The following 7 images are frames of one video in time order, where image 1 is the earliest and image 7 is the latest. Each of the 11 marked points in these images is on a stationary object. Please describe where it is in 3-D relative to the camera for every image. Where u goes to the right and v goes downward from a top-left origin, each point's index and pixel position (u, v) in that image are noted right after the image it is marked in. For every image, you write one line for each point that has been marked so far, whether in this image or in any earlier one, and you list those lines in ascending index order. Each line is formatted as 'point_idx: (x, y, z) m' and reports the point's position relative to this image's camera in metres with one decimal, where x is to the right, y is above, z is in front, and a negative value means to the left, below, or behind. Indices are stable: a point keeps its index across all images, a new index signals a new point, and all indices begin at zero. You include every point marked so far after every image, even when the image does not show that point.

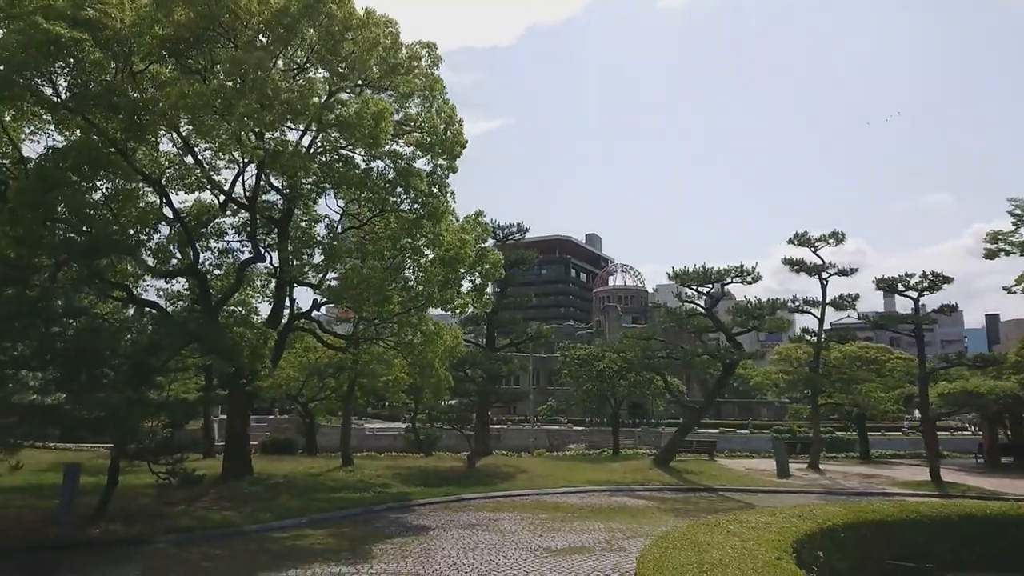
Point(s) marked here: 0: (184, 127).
0: (-6.3, +3.1, +14.7) m
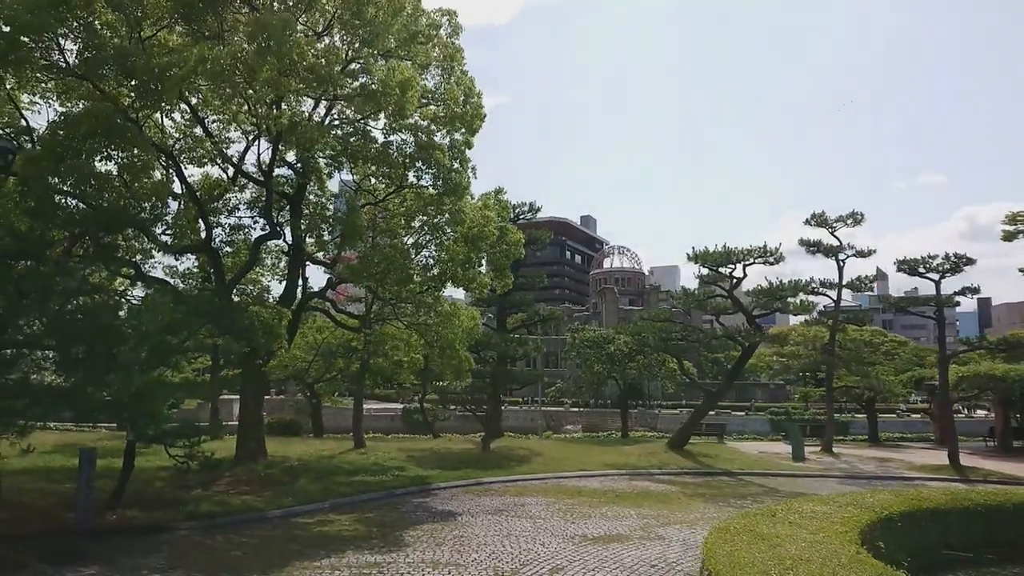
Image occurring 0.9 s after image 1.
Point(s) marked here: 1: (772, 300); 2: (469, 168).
0: (-5.9, +3.5, +14.1) m
1: (+7.1, -0.3, +20.2) m
2: (-0.8, +2.4, +15.0) m
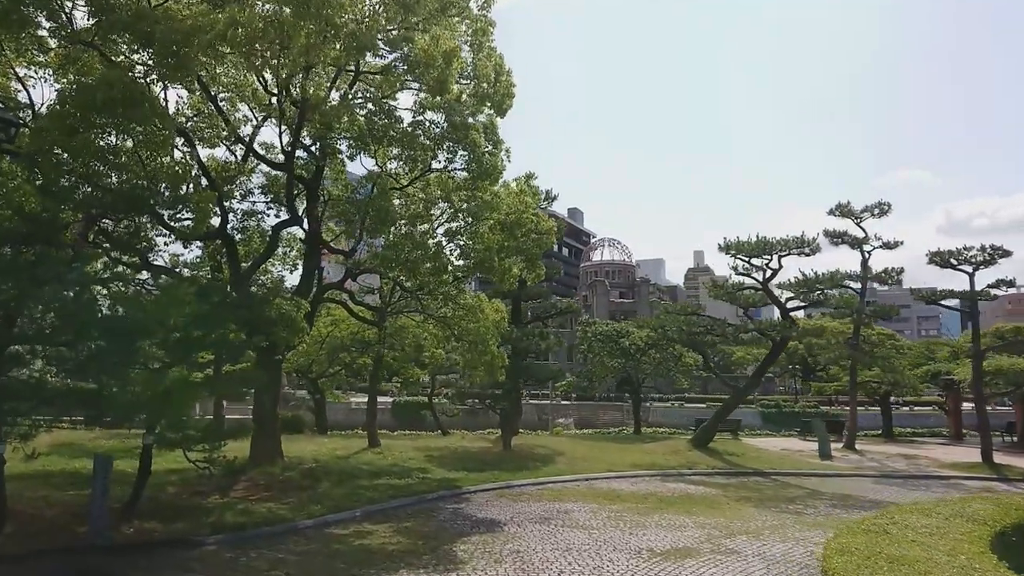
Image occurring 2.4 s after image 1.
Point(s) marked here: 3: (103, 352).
0: (-5.2, +3.7, +13.0) m
1: (+7.7, -0.1, +19.4) m
2: (-0.1, +2.6, +14.1) m
3: (-4.4, -0.7, +8.2) m
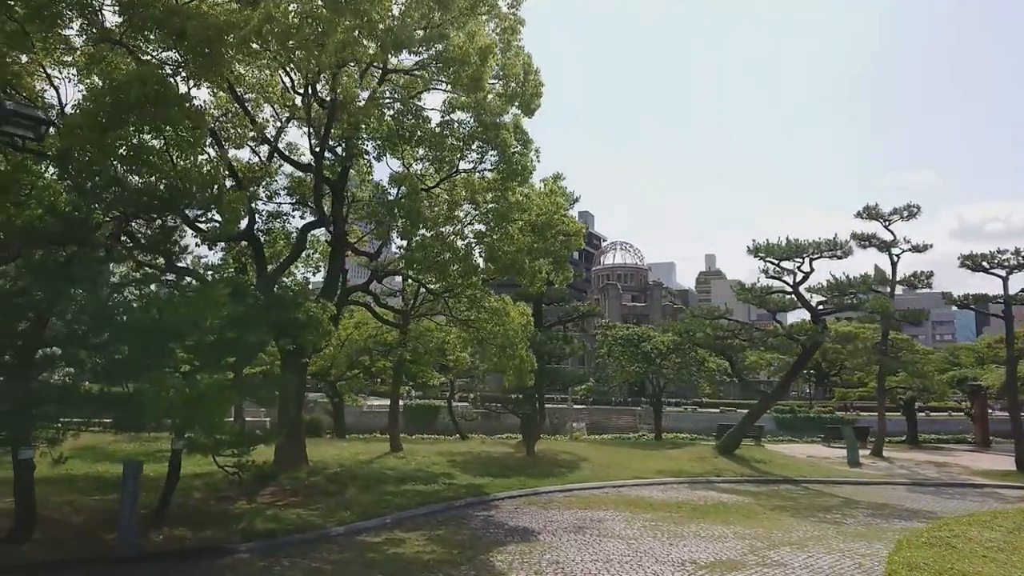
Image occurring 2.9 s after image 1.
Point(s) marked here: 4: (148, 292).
0: (-4.6, +3.7, +12.8) m
1: (+8.3, -0.2, +19.0) m
2: (+0.4, +2.5, +13.8) m
3: (-4.0, -0.7, +8.0) m
4: (-4.1, 0.0, +8.5) m
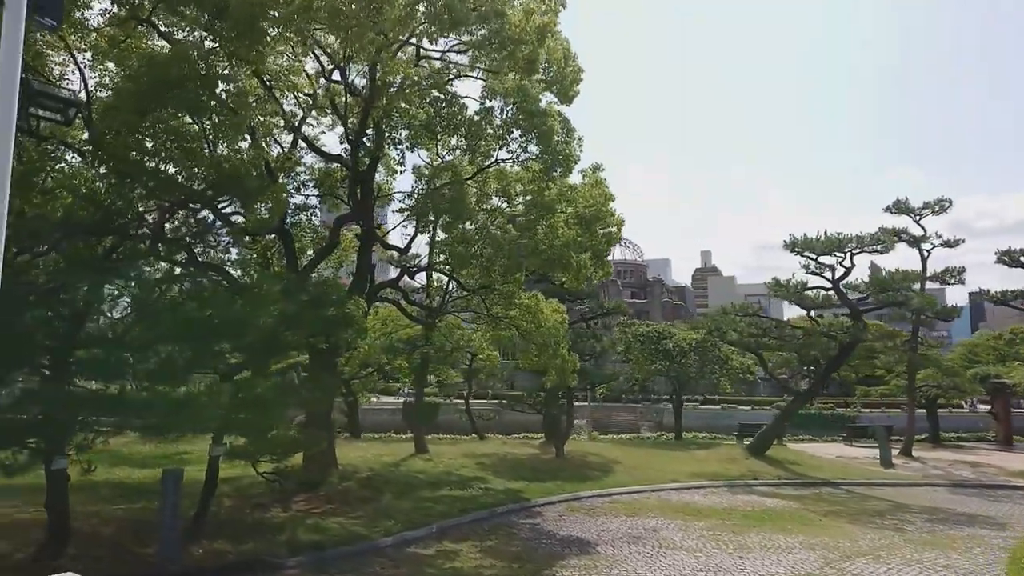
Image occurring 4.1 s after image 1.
0: (-3.9, +3.8, +12.1) m
1: (+9.0, -0.1, +18.4) m
2: (+1.1, +2.6, +13.2) m
3: (-3.2, -0.7, +7.3) m
4: (-3.3, 0.0, +7.8) m
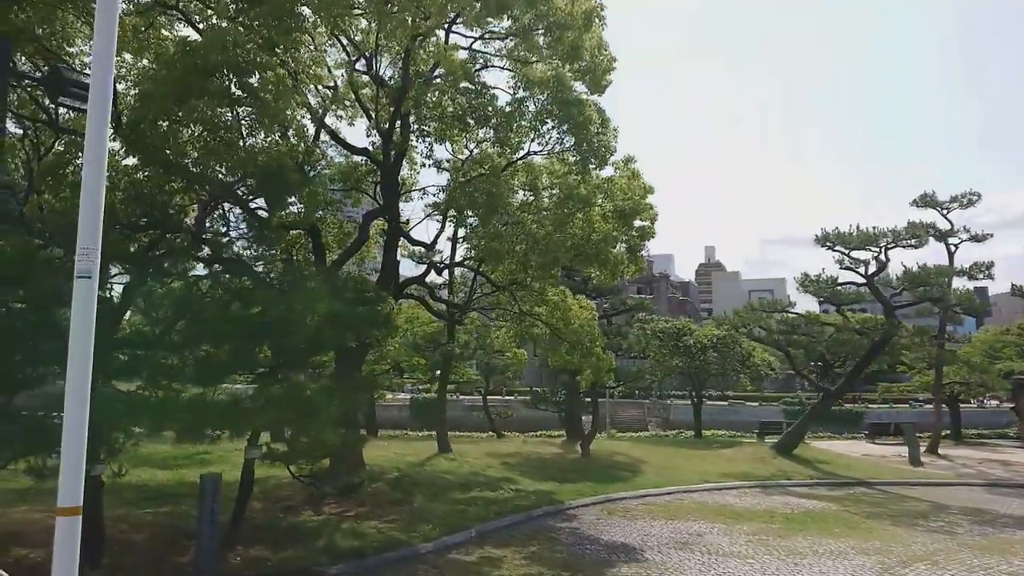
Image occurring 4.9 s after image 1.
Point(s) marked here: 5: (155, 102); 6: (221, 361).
0: (-3.4, +3.8, +11.7) m
1: (+9.6, 0.0, +18.0) m
2: (+1.7, +2.6, +12.8) m
3: (-2.7, -0.6, +6.9) m
4: (-2.8, 0.0, +7.5) m
5: (-3.6, +1.8, +7.5) m
6: (-2.6, -0.7, +6.9) m
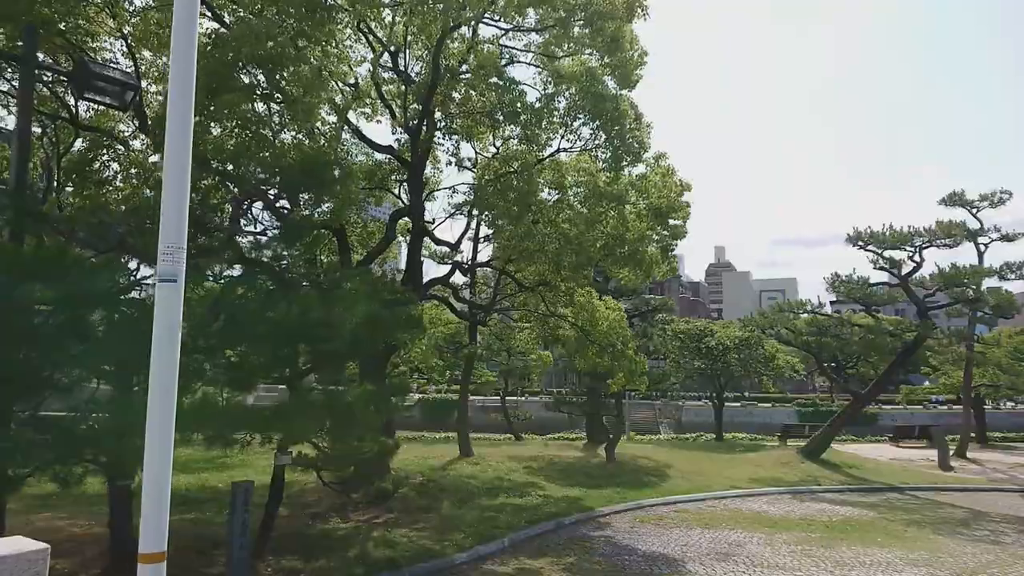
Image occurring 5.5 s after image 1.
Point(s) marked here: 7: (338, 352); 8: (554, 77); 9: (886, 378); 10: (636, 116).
0: (-2.9, +3.8, +11.4) m
1: (+10.1, 0.0, +17.6) m
2: (+2.1, +2.6, +12.4) m
3: (-2.3, -0.6, +6.7) m
4: (-2.4, 0.0, +7.2) m
5: (-3.1, +1.8, +7.3) m
6: (-2.2, -0.7, +6.6) m
7: (-1.6, -0.6, +7.2) m
8: (+0.7, +3.2, +11.7) m
9: (+9.2, -2.3, +18.9) m
10: (+2.0, +2.8, +12.8) m
